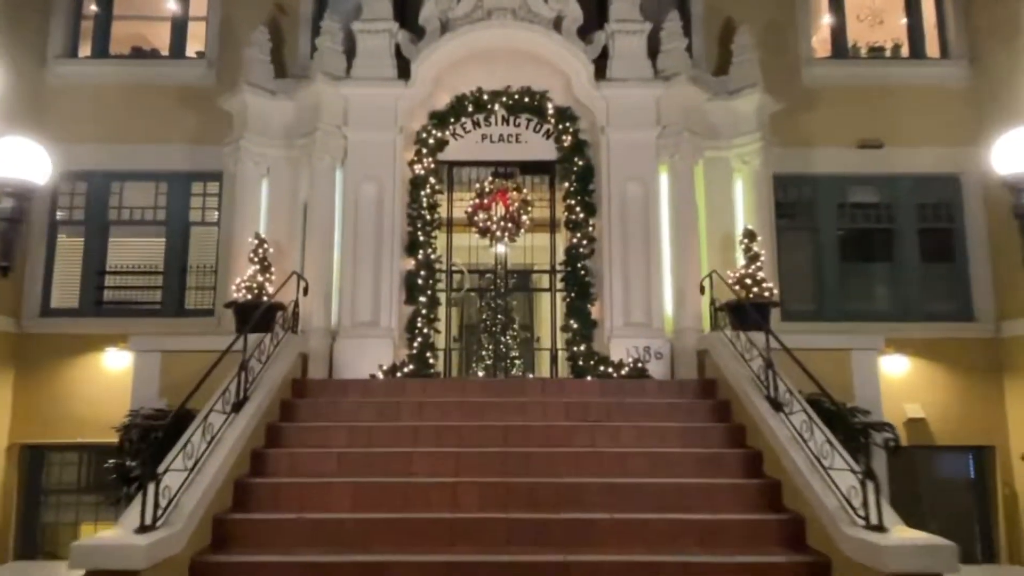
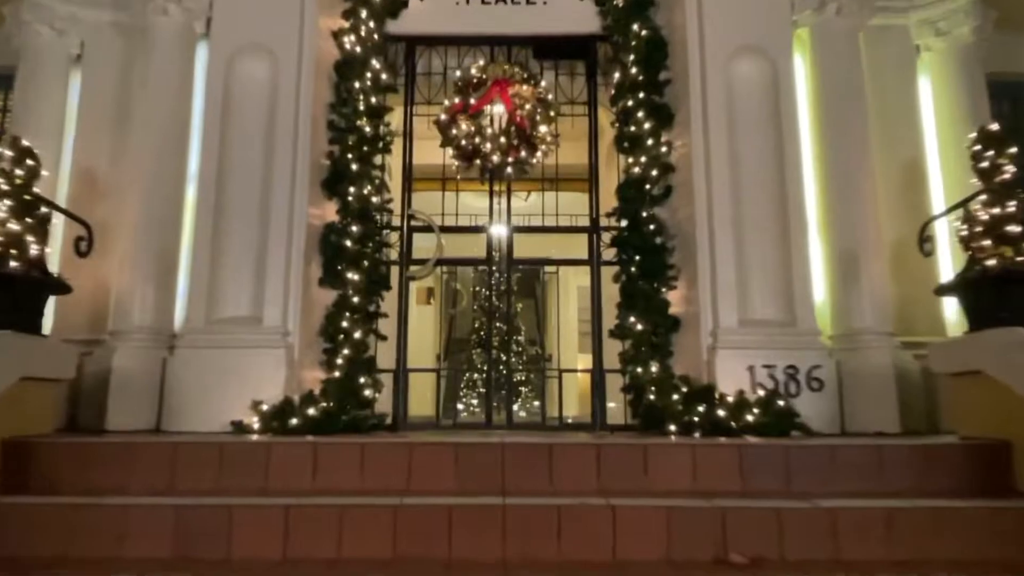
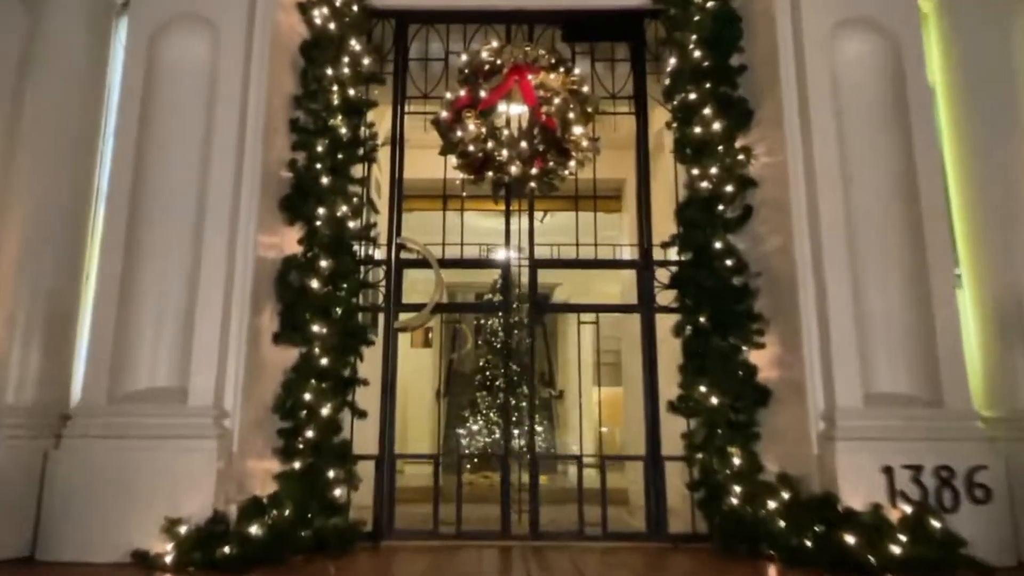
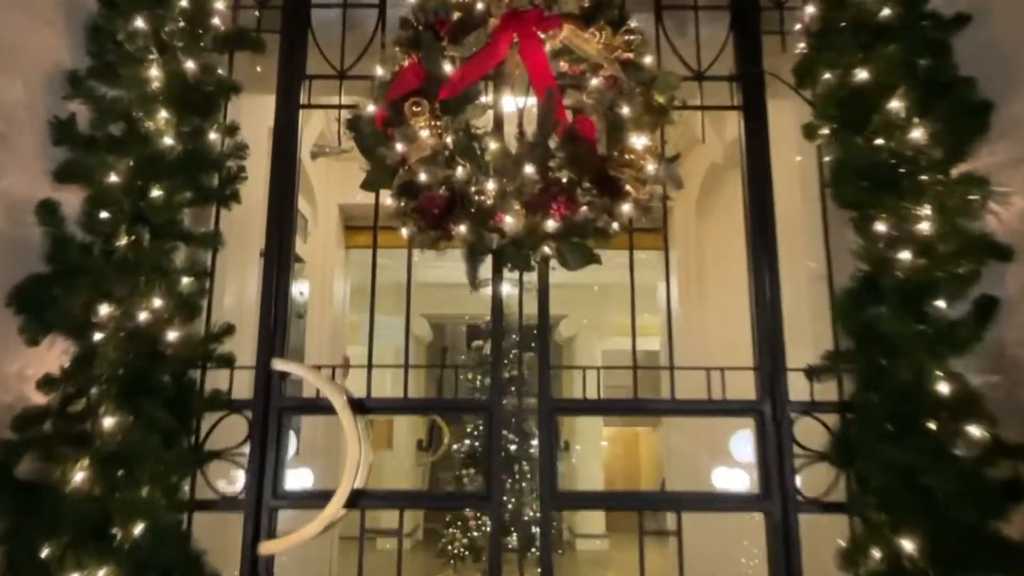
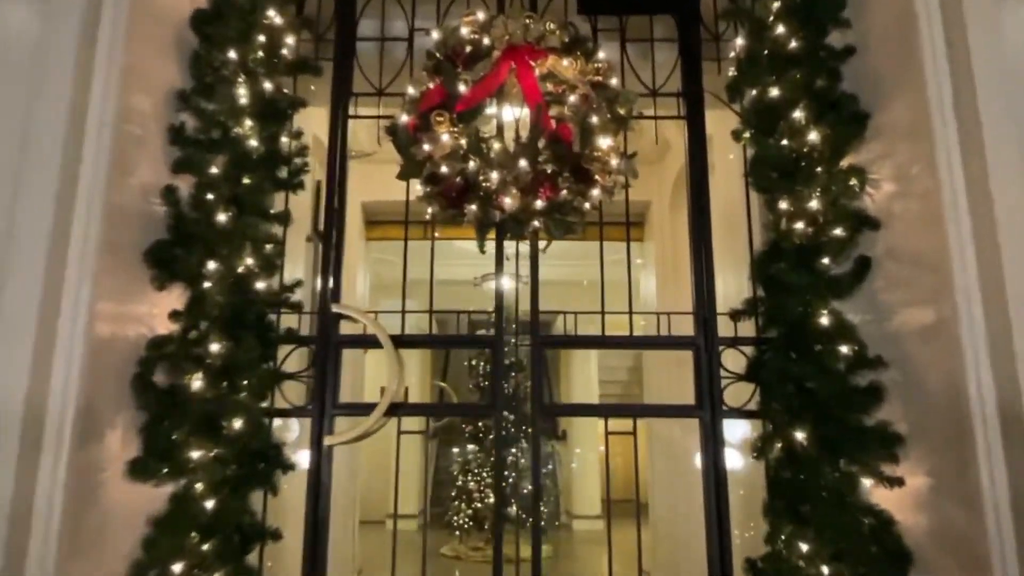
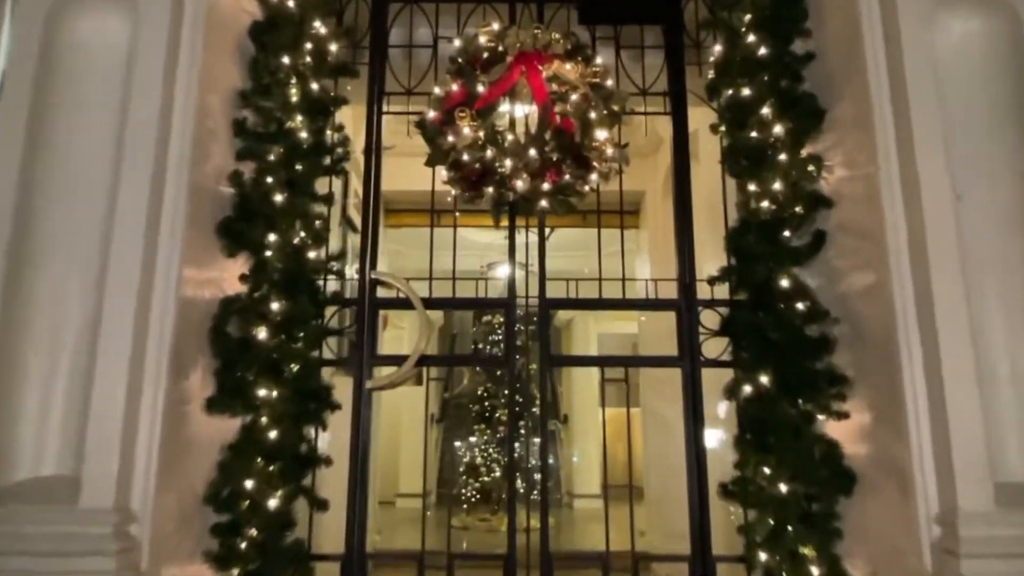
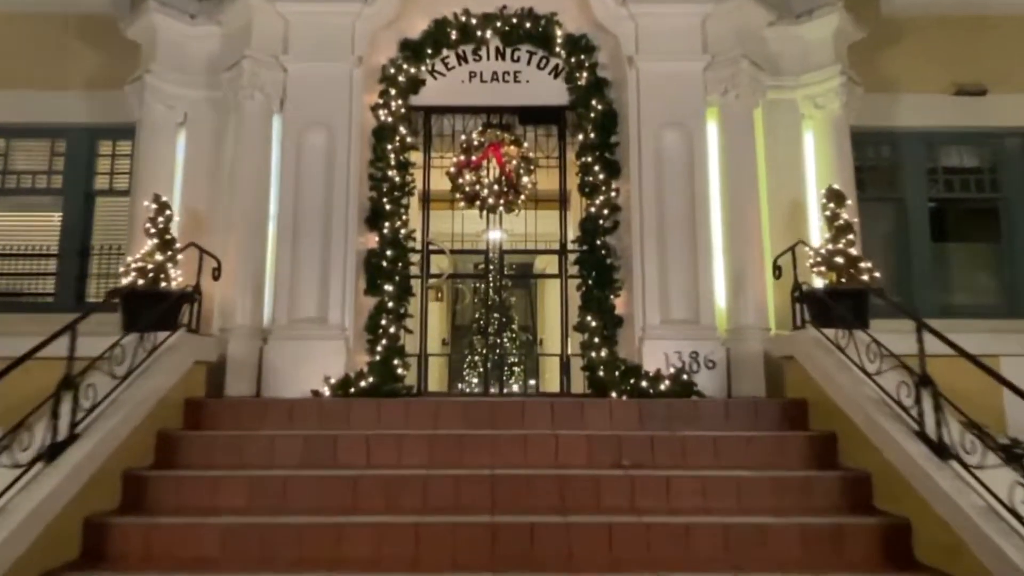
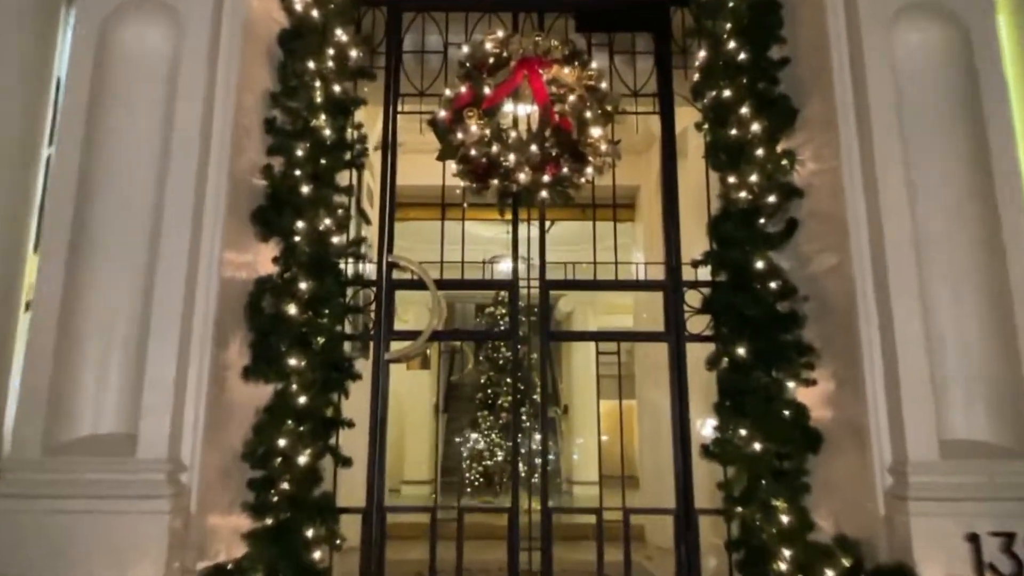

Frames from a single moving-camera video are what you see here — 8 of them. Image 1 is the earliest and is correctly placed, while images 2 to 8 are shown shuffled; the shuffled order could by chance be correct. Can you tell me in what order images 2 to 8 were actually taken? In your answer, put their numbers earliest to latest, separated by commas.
7, 2, 3, 8, 6, 5, 4
